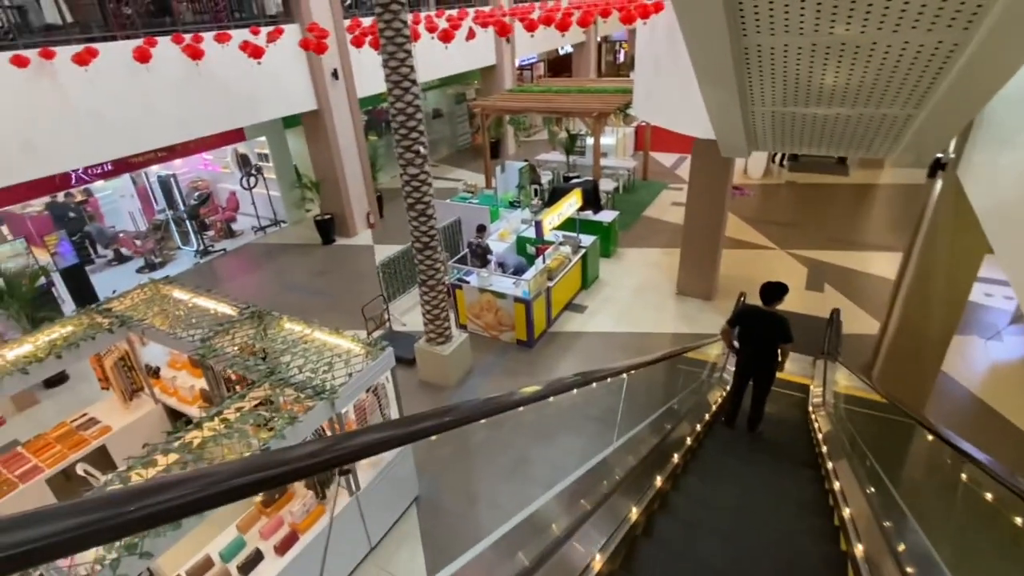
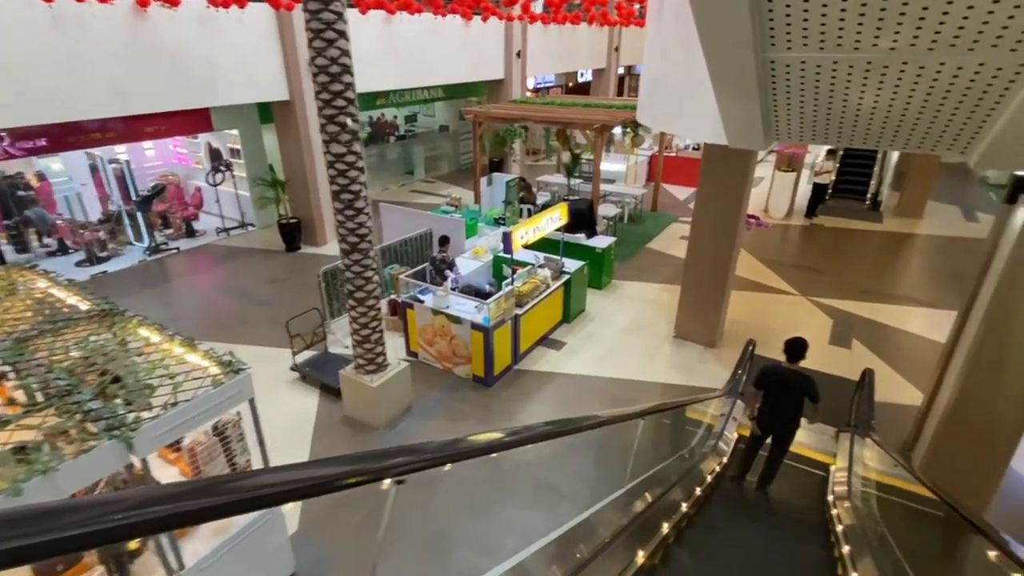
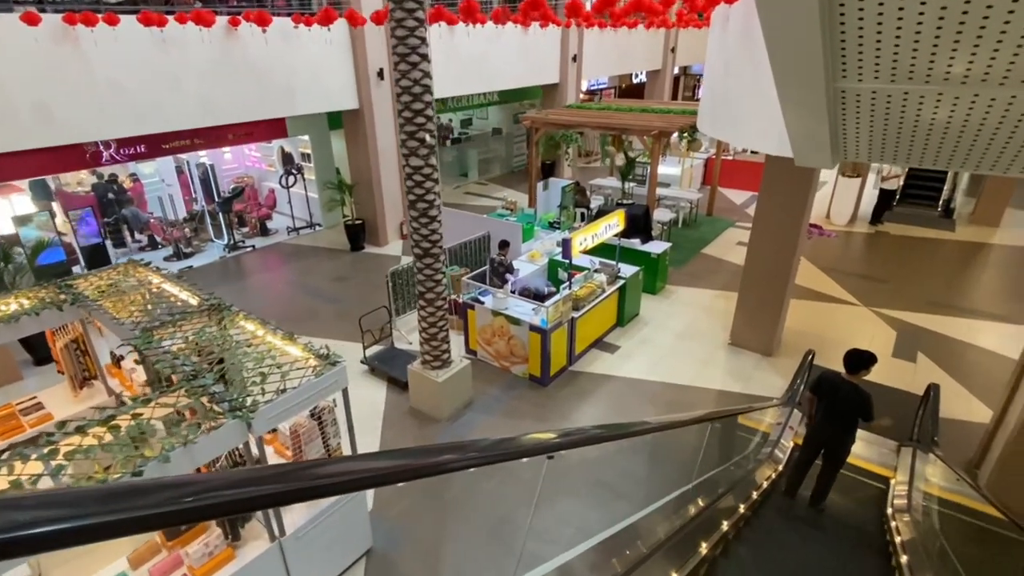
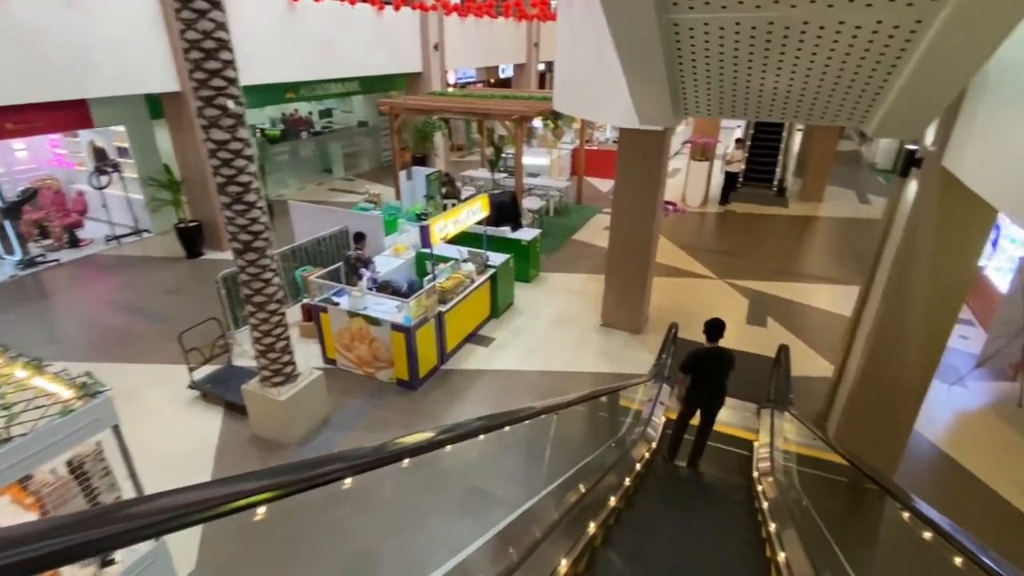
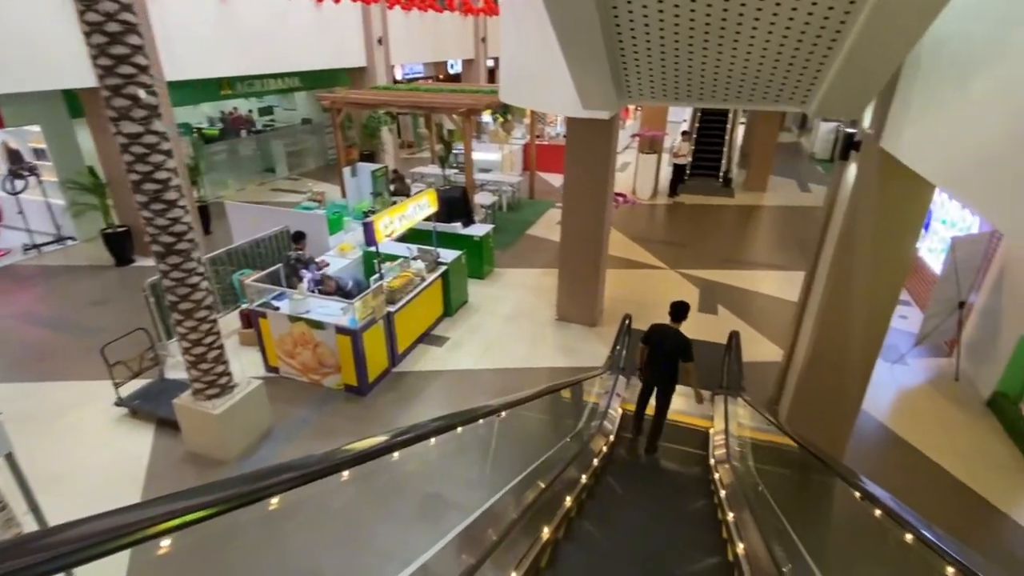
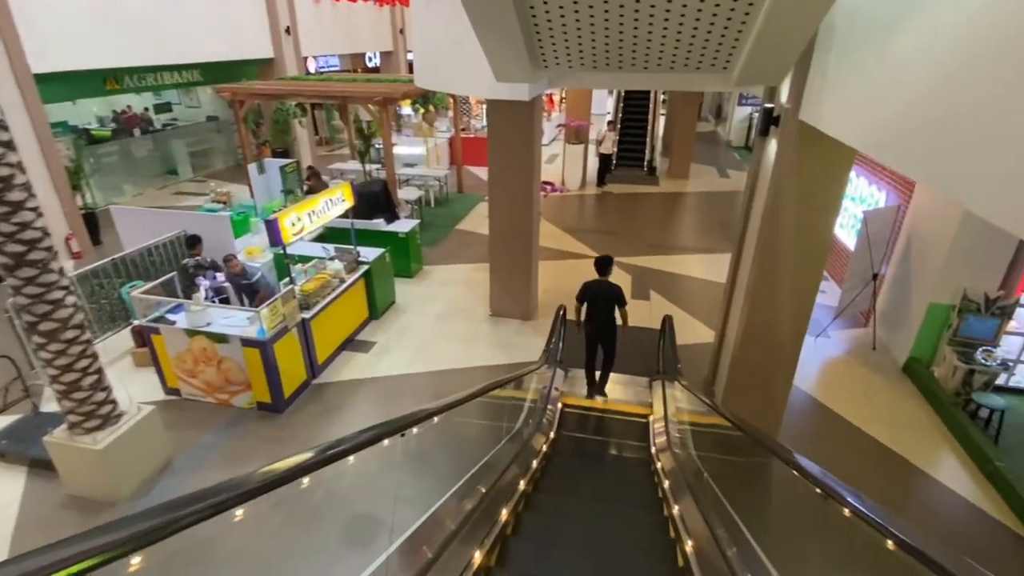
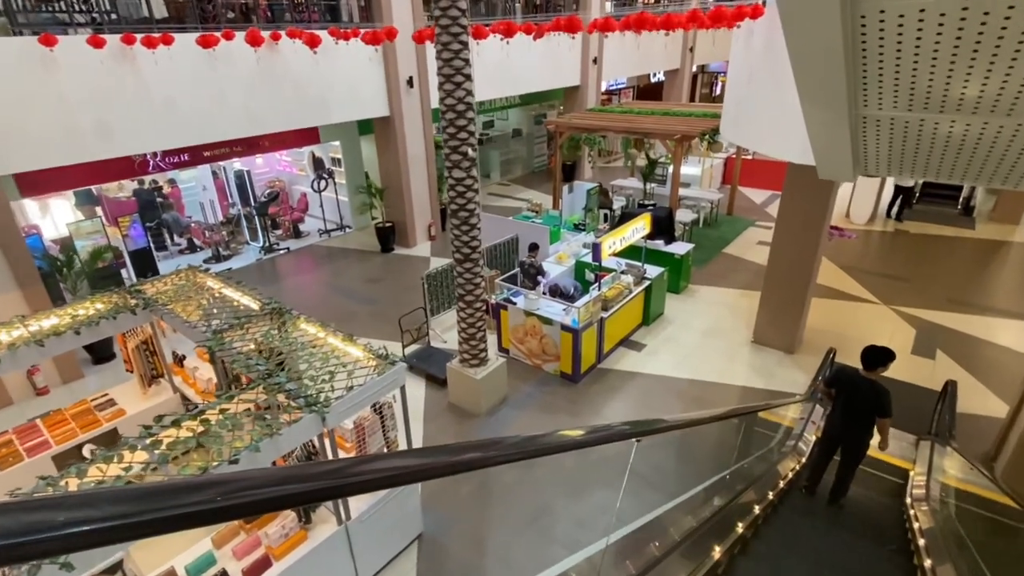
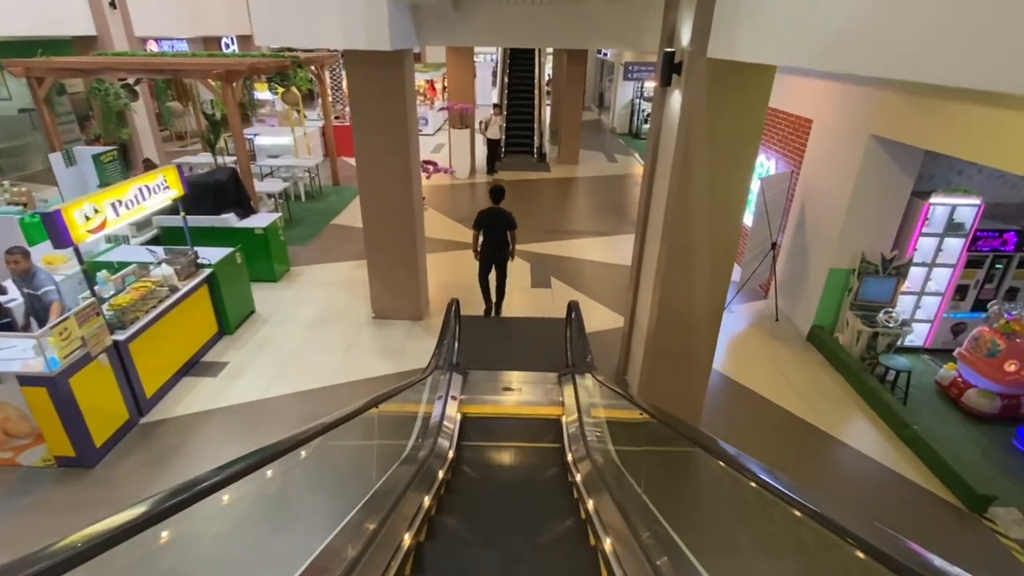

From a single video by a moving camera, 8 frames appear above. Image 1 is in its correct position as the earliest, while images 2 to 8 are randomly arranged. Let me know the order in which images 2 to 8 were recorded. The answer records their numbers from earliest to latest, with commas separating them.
7, 3, 2, 4, 5, 6, 8
